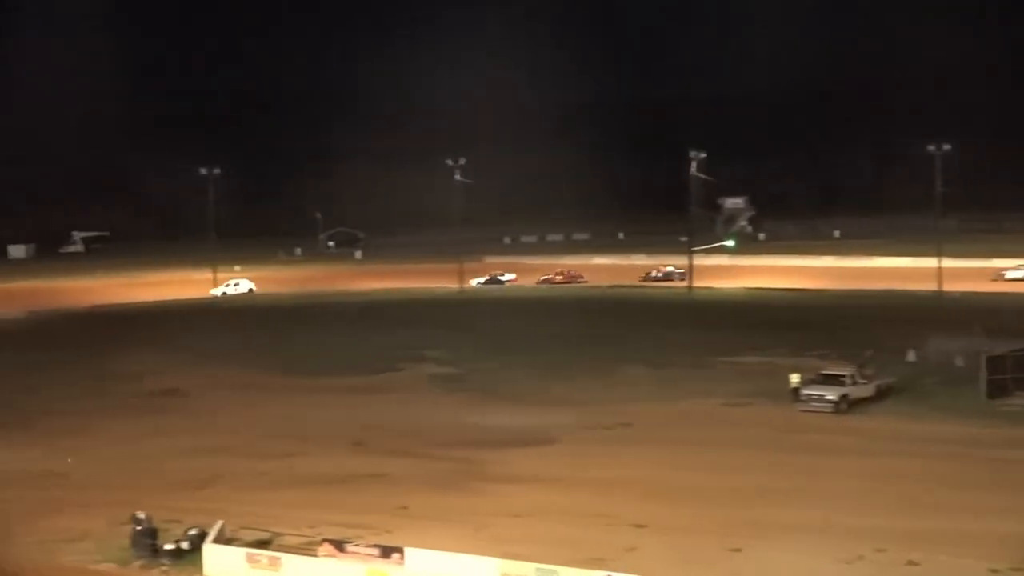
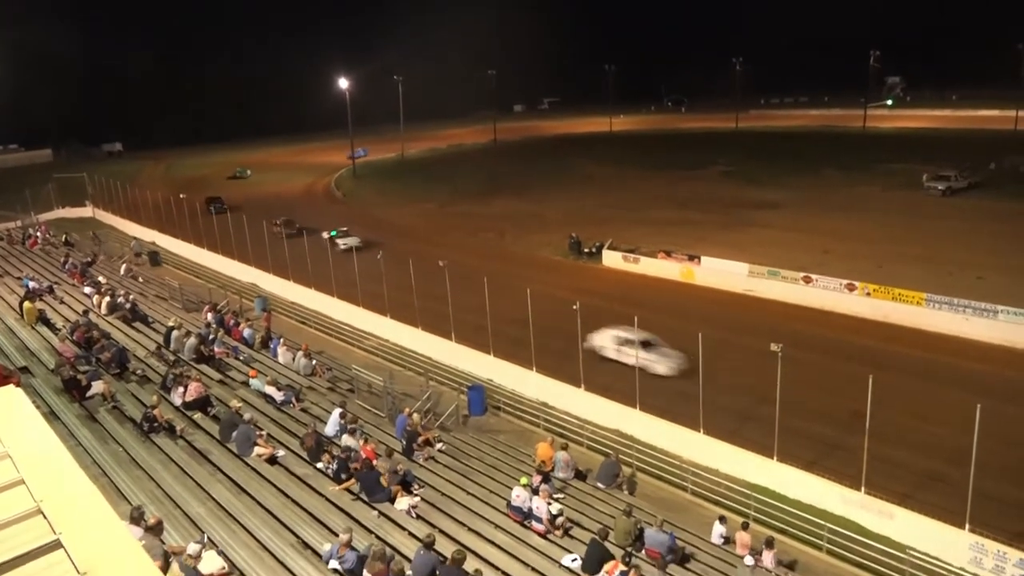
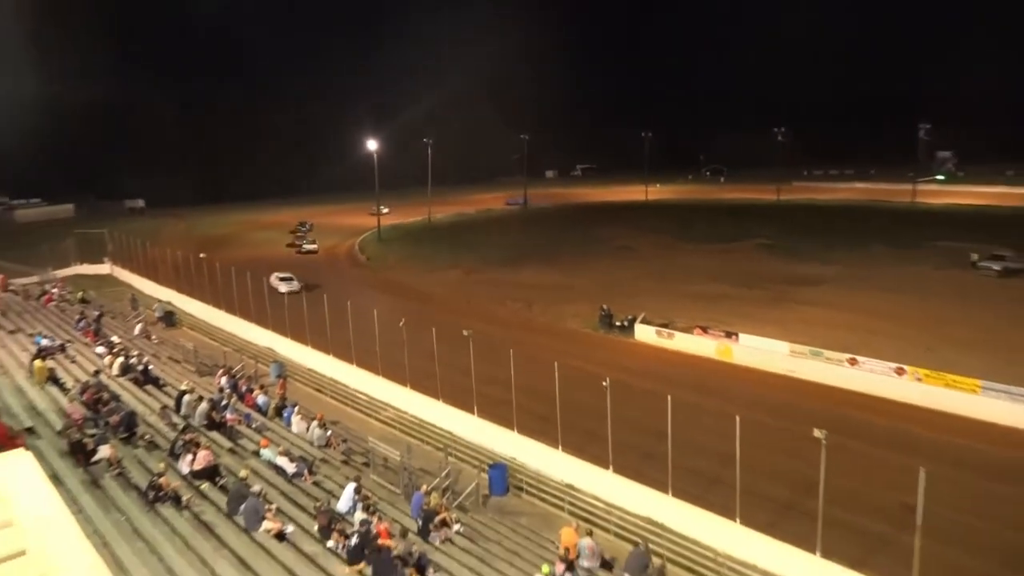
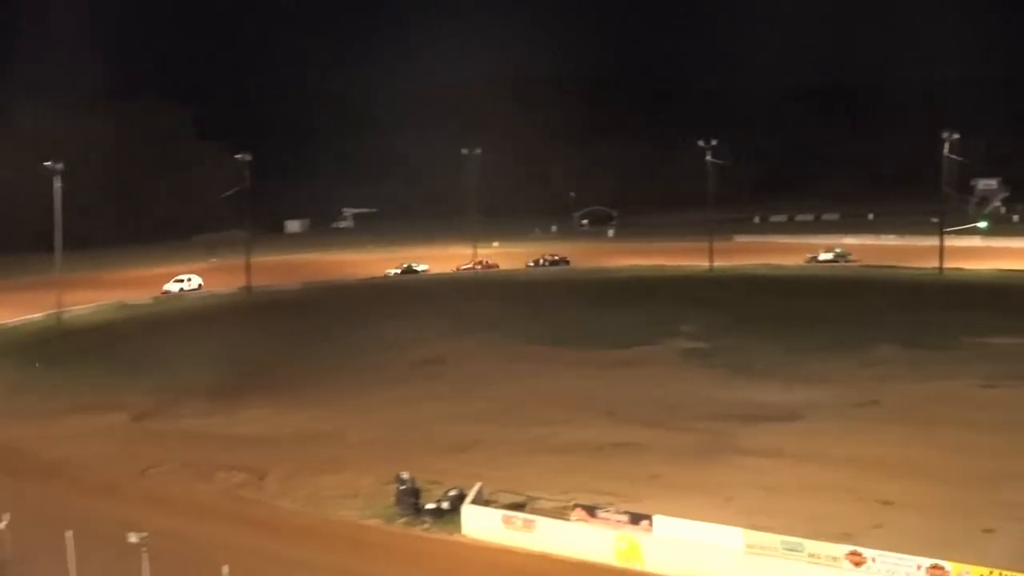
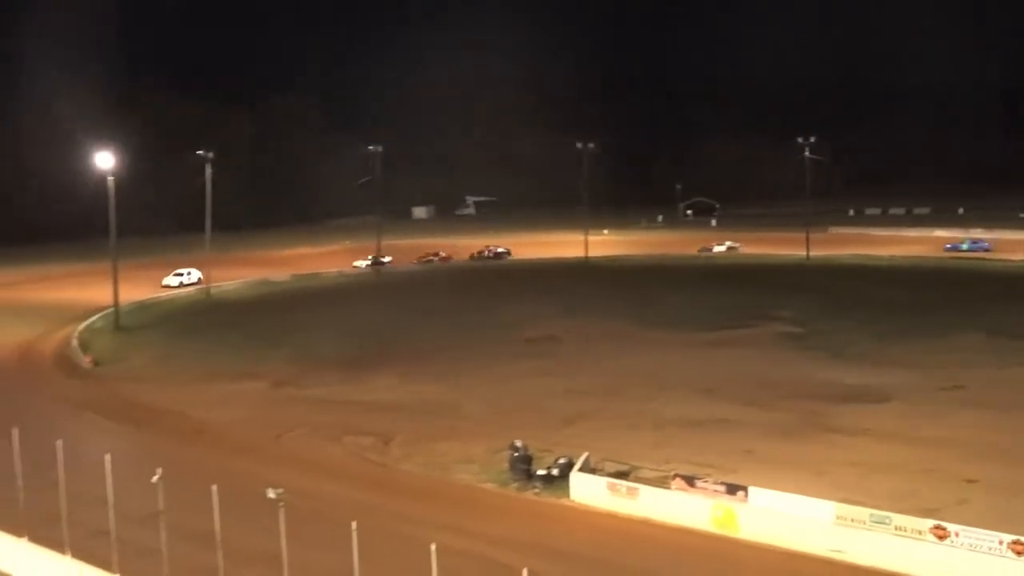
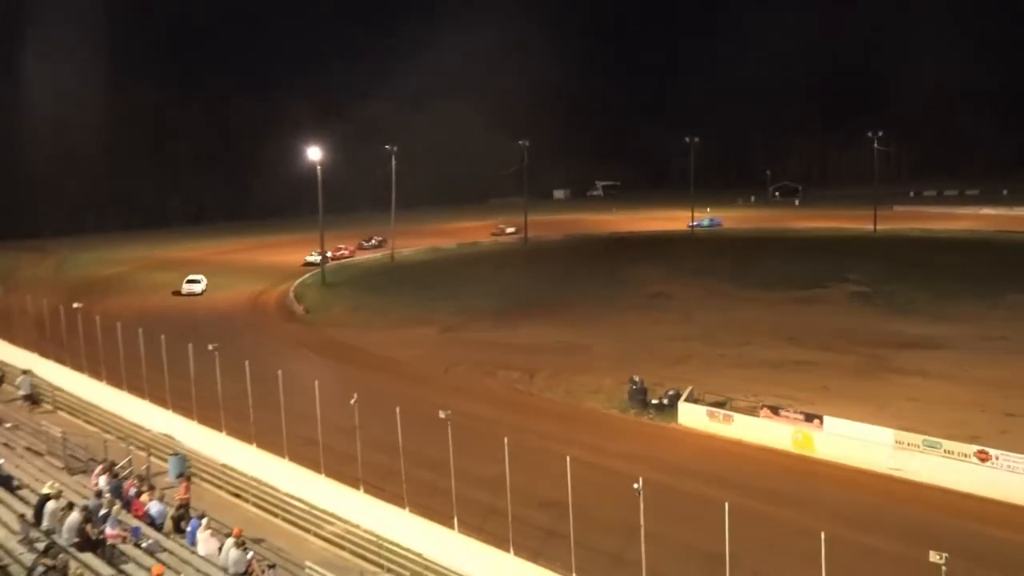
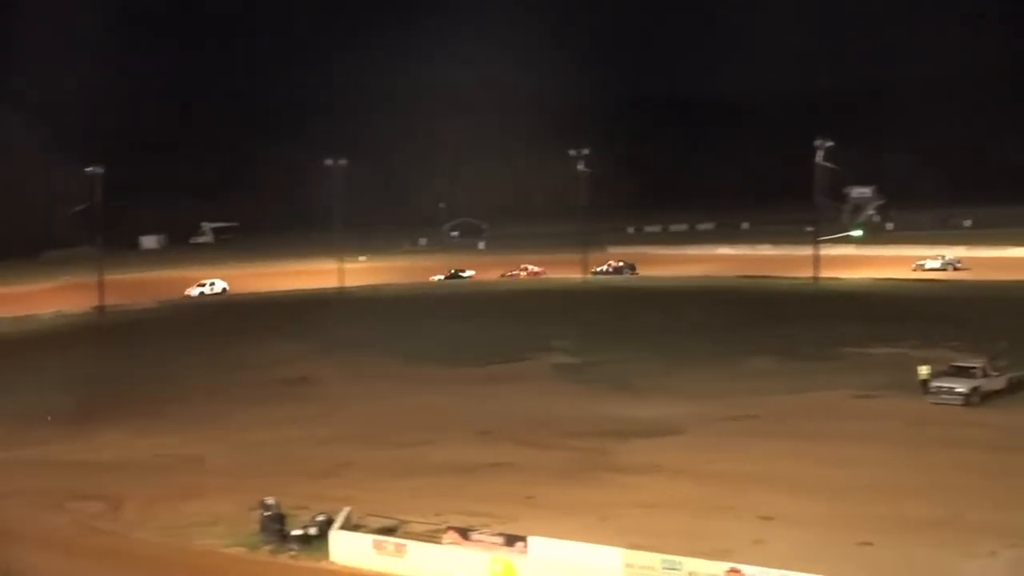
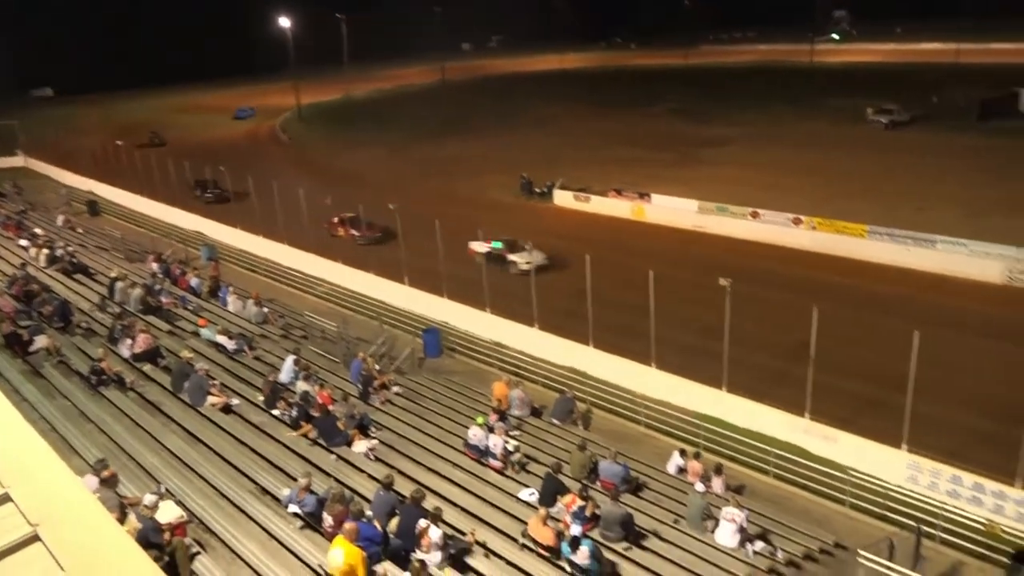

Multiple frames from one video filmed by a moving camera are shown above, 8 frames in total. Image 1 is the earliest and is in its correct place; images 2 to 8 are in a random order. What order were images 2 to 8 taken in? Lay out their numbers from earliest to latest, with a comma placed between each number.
7, 4, 5, 6, 3, 2, 8
